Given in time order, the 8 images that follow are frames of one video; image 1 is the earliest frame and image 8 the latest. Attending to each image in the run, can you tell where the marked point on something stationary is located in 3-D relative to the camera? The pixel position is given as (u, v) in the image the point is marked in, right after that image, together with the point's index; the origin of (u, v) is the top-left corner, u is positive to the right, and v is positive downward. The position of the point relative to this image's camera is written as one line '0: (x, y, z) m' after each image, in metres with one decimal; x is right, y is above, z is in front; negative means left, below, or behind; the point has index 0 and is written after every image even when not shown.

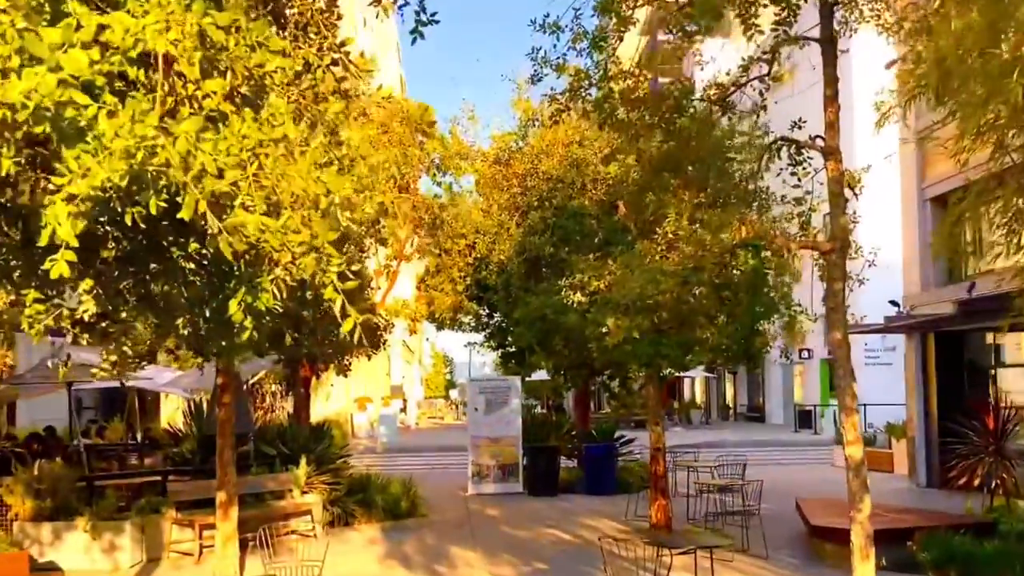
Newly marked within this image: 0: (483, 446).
0: (-0.6, -2.9, +19.5) m
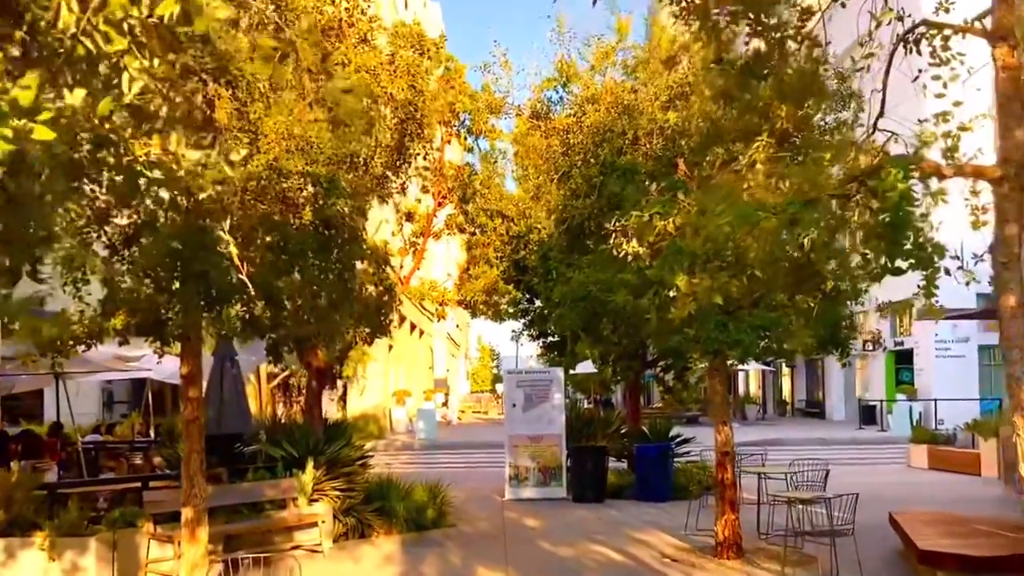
0: (+0.1, -2.6, +17.4) m
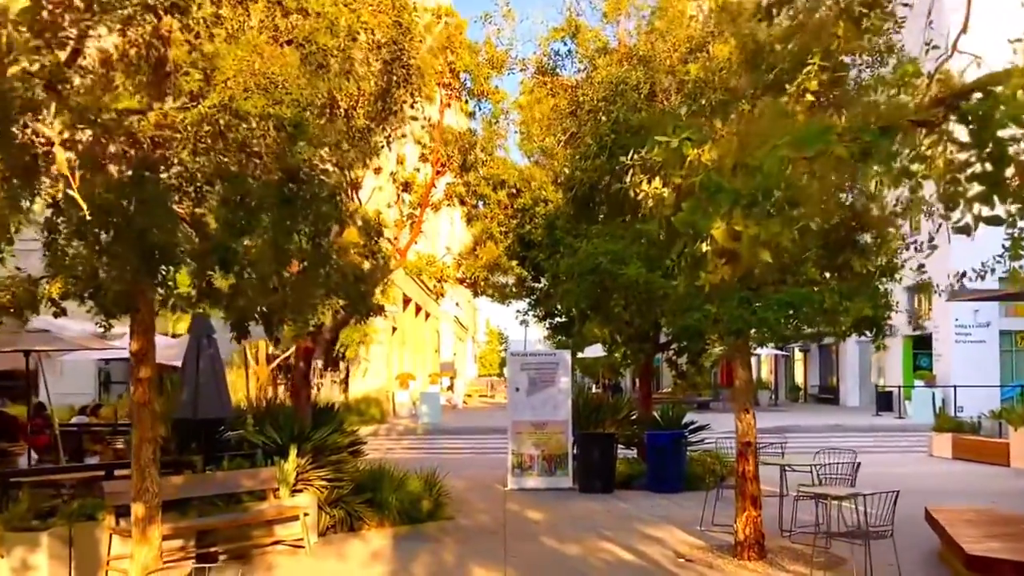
0: (+0.2, -2.2, +16.4) m
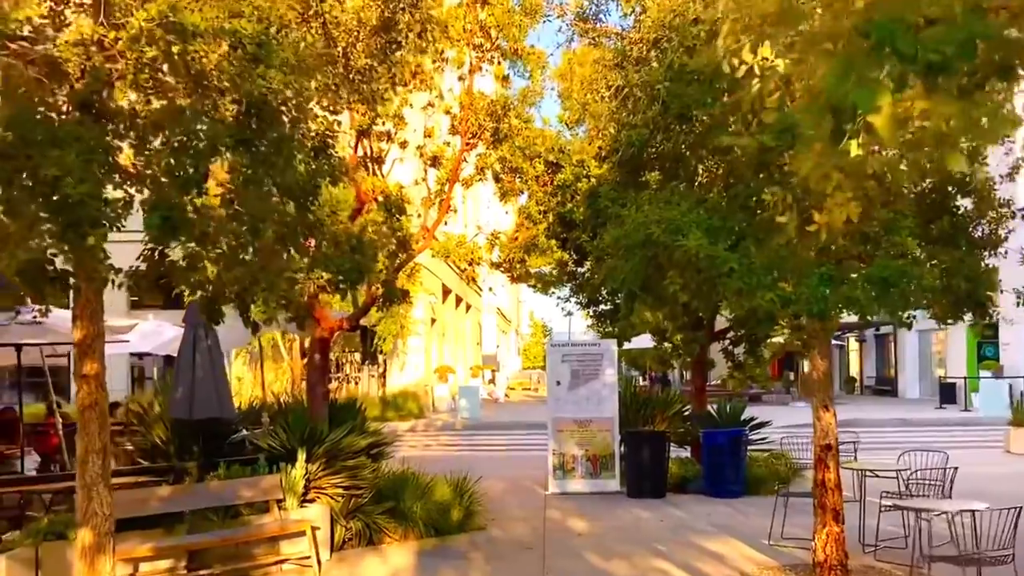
0: (+0.8, -2.0, +14.9) m
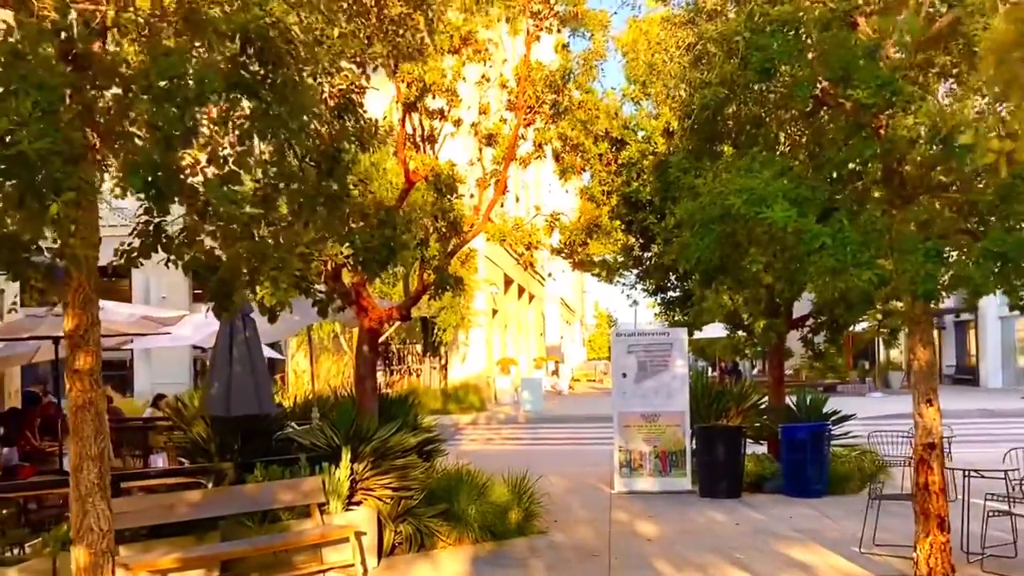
0: (+1.6, -1.8, +13.9) m
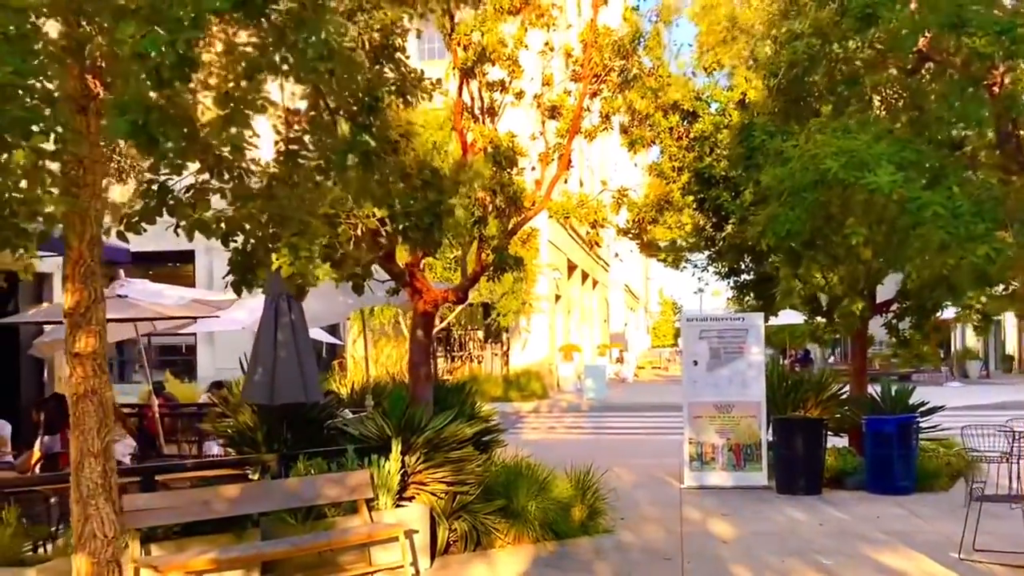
0: (+2.4, -1.6, +13.1) m
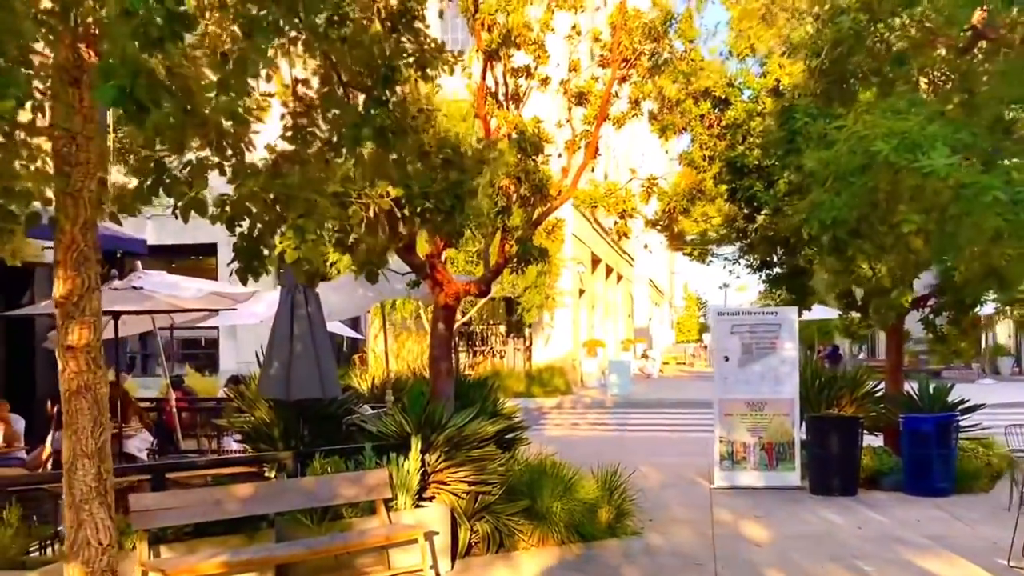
0: (+2.7, -1.5, +12.6) m
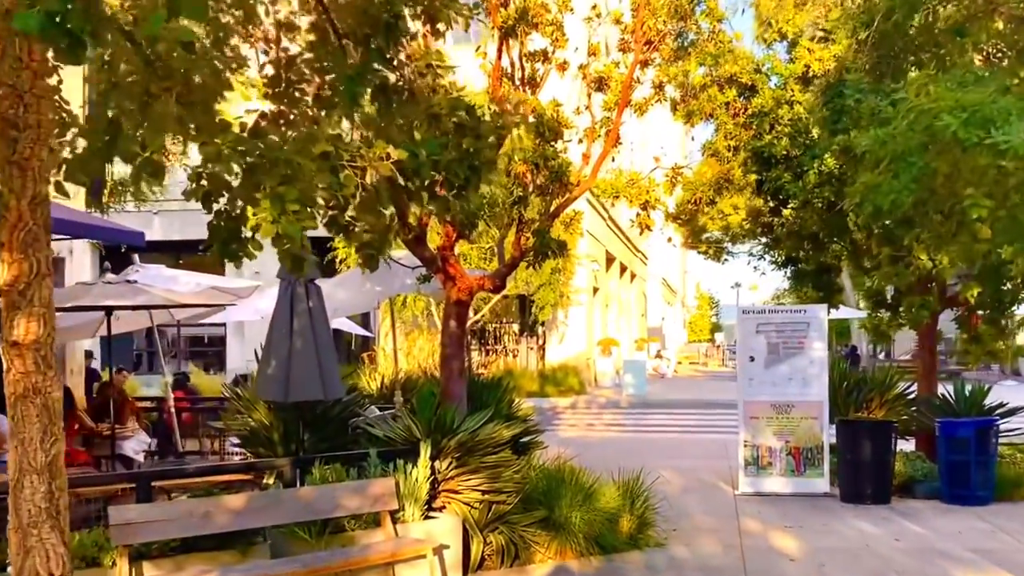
0: (+2.8, -1.5, +12.0) m
